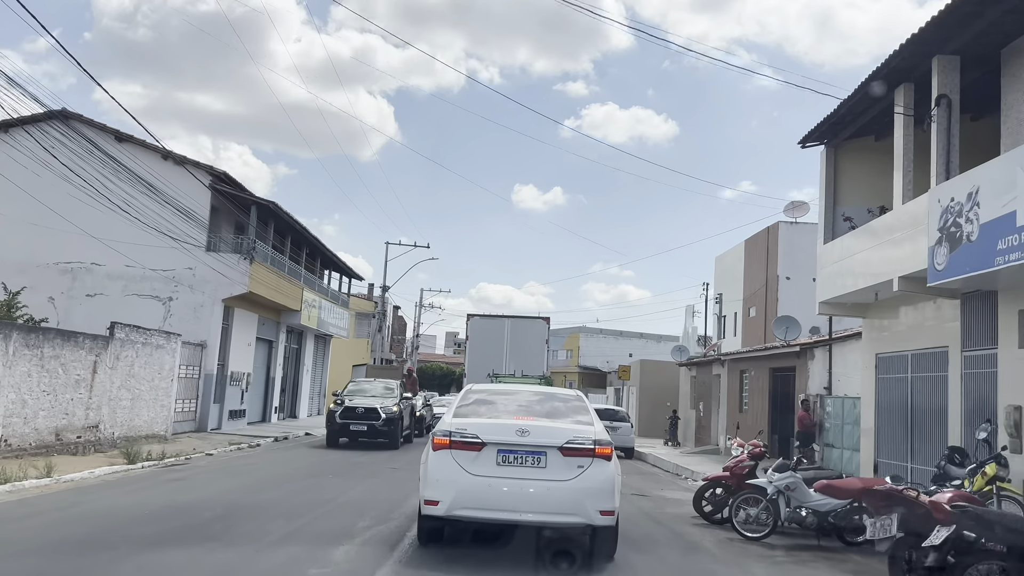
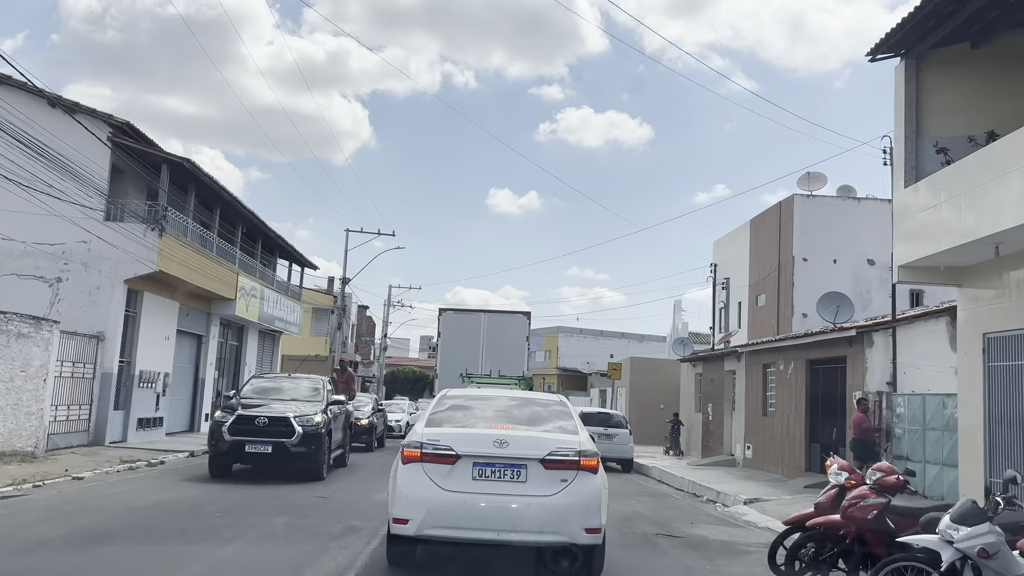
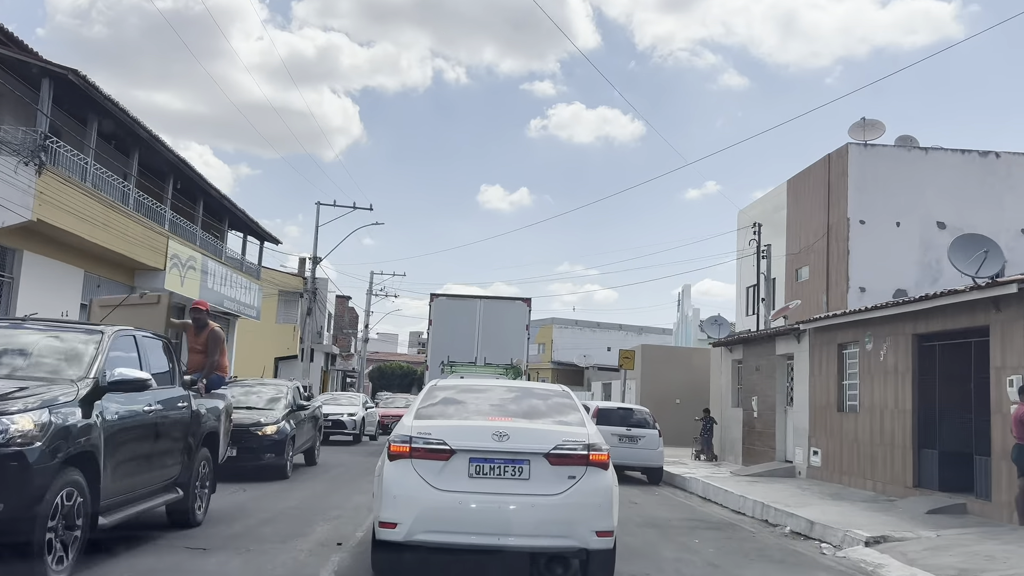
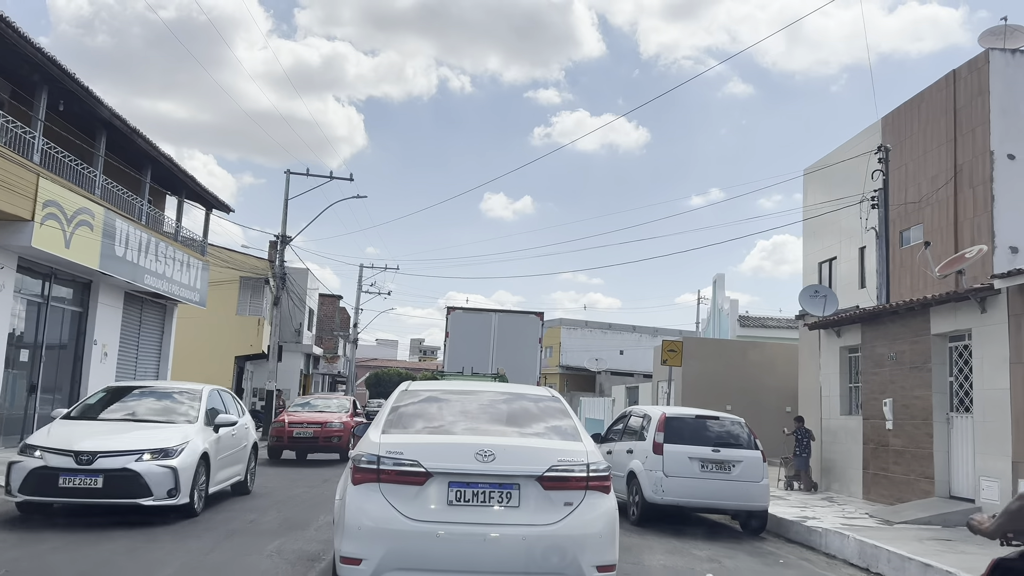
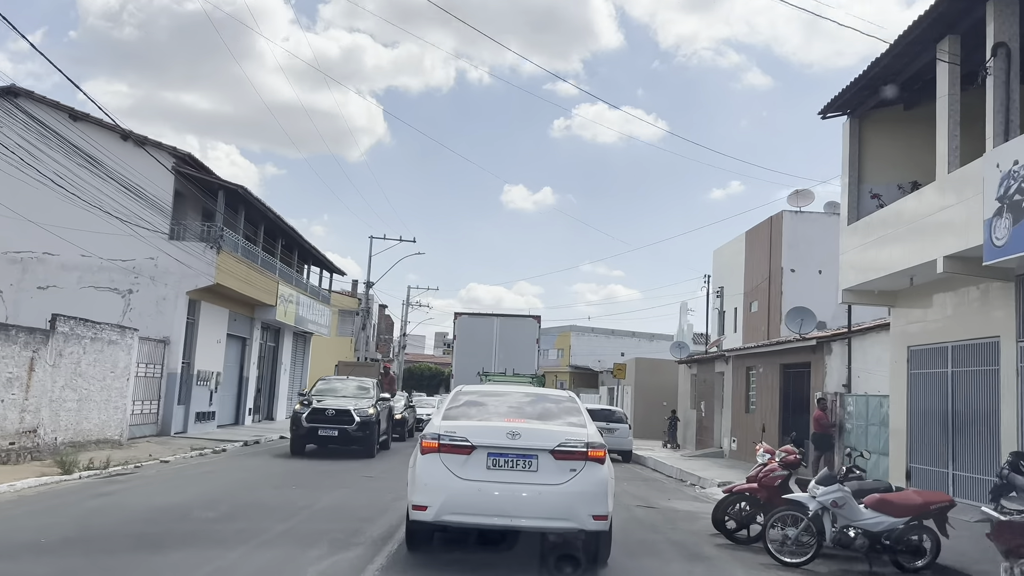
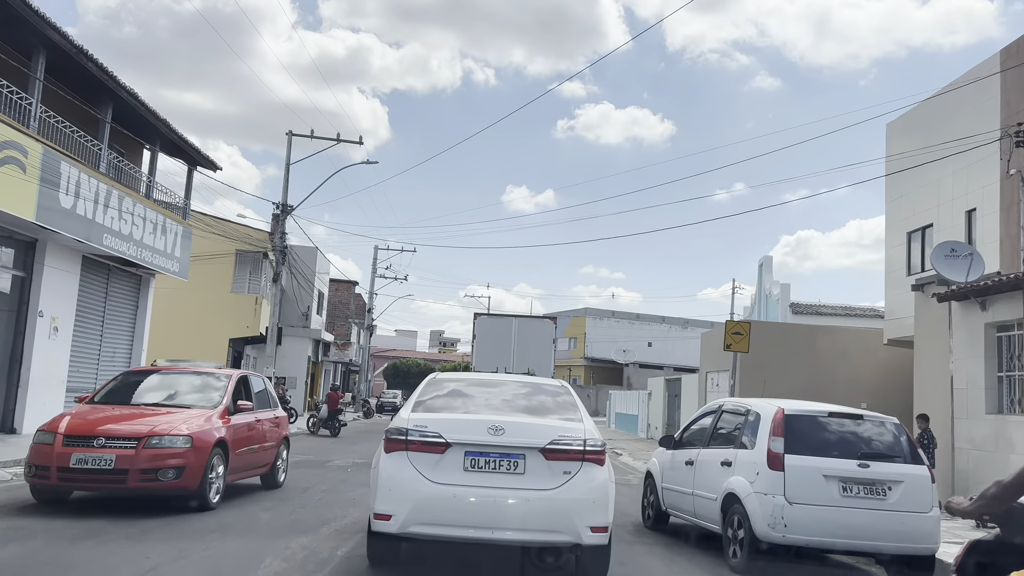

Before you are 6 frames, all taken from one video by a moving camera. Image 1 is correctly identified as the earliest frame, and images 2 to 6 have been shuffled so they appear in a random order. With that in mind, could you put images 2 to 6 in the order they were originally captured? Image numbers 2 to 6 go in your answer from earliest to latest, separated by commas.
5, 2, 3, 4, 6
